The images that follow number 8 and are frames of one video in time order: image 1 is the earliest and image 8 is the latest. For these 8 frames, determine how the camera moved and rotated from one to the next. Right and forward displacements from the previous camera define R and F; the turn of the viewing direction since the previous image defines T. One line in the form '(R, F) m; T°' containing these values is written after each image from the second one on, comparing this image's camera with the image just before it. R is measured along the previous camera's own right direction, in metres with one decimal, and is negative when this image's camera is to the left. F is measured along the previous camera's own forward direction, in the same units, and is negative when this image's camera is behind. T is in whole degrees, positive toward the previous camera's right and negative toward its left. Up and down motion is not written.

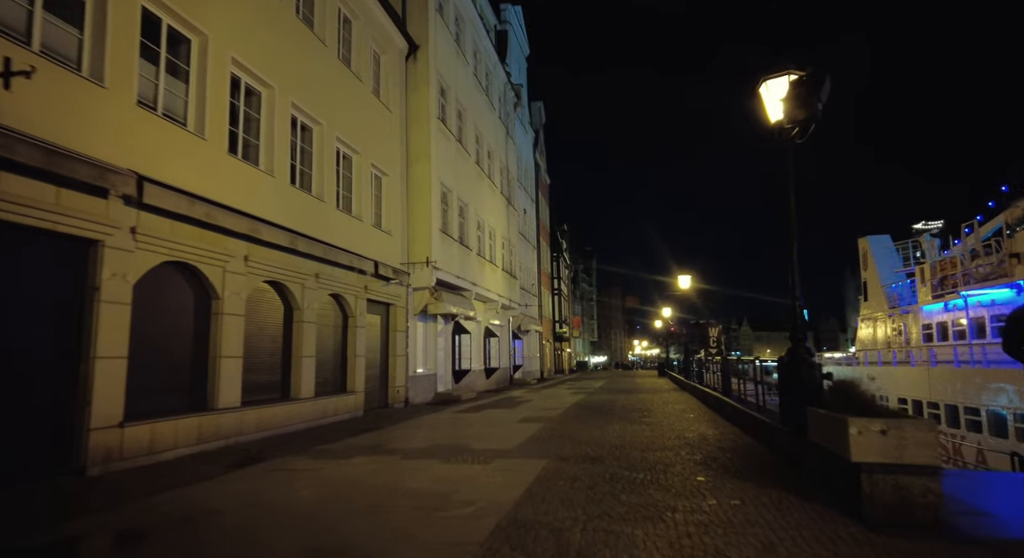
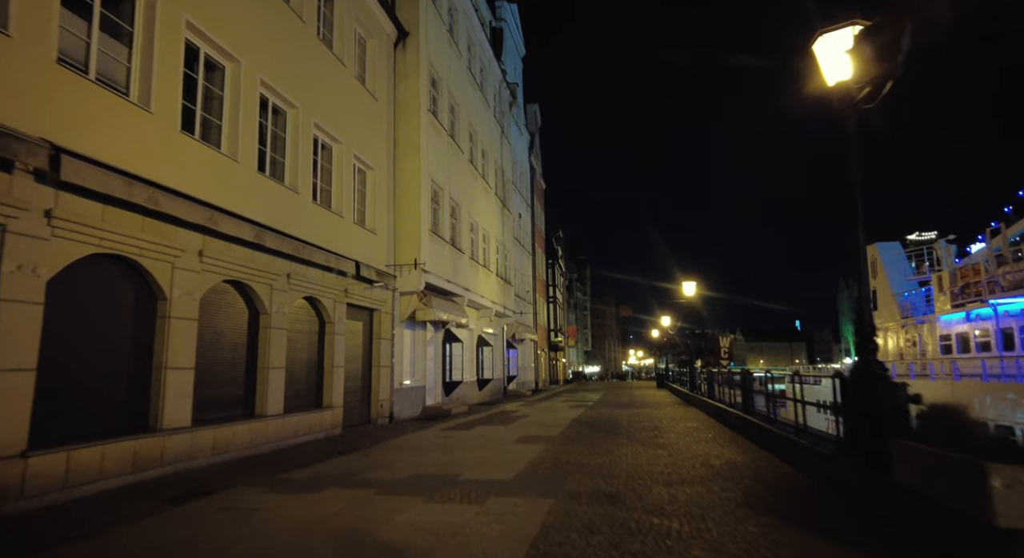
(-0.1, +1.3) m; +1°
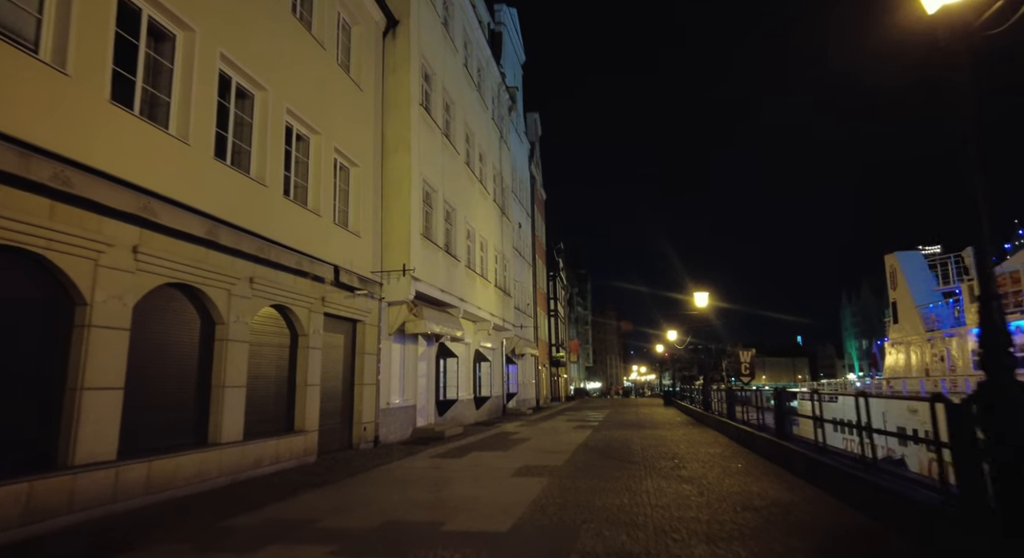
(0.0, +1.5) m; 0°
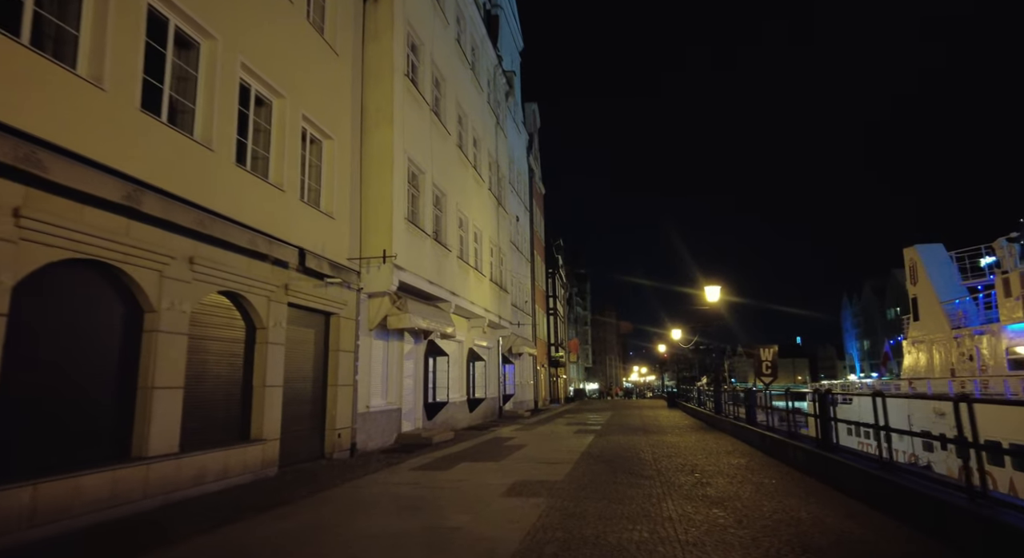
(+0.1, +1.6) m; 0°
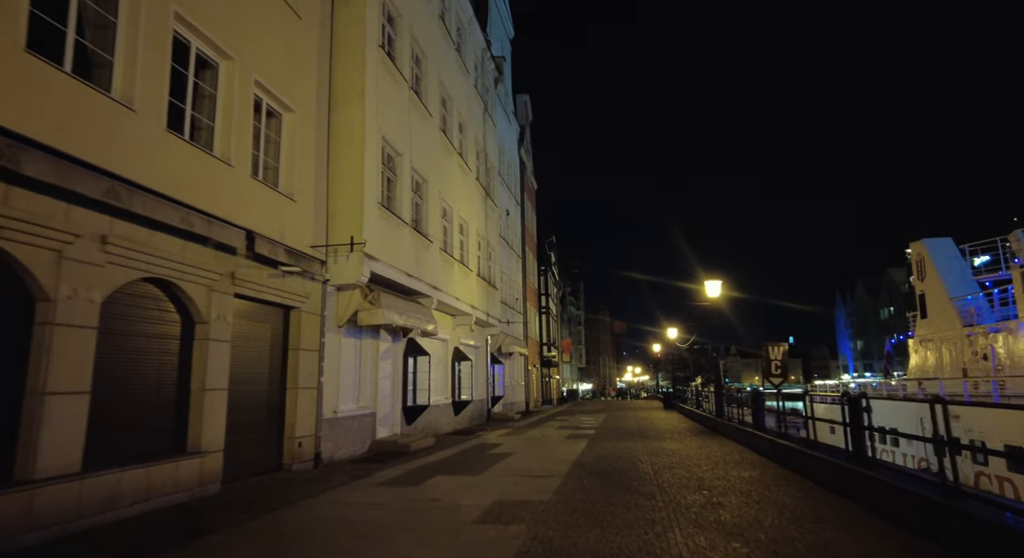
(+0.2, +1.3) m; +1°
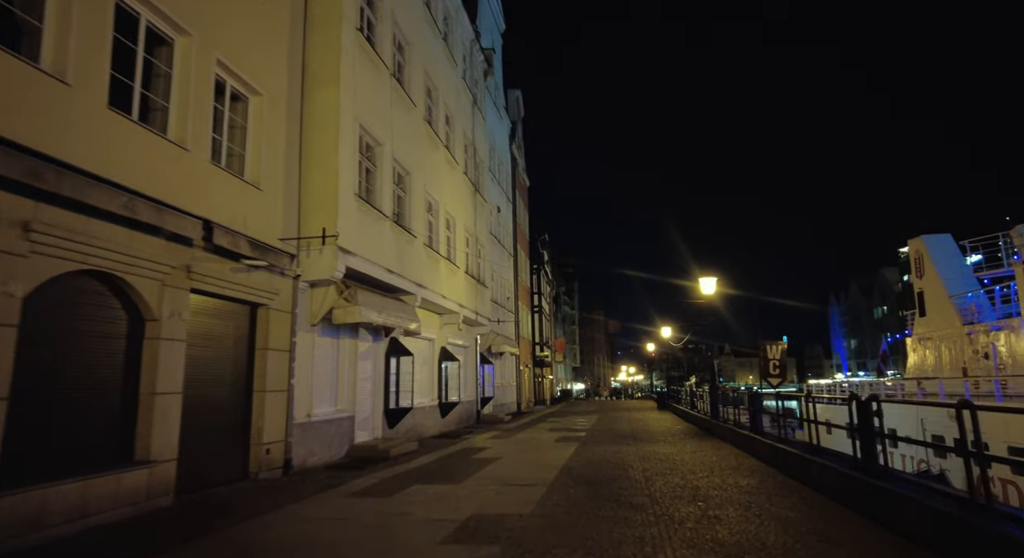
(+0.2, +0.7) m; +1°
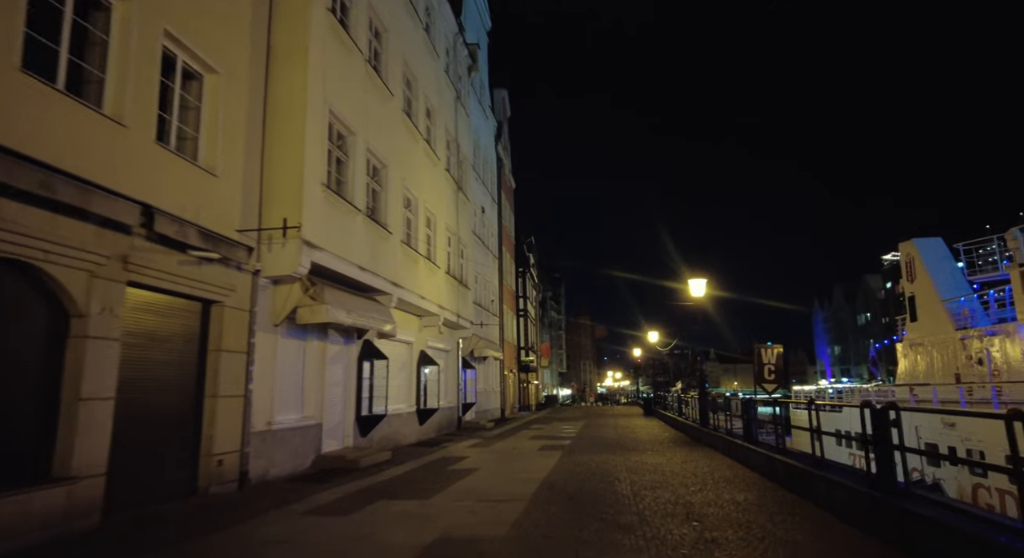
(+0.1, +0.8) m; +1°
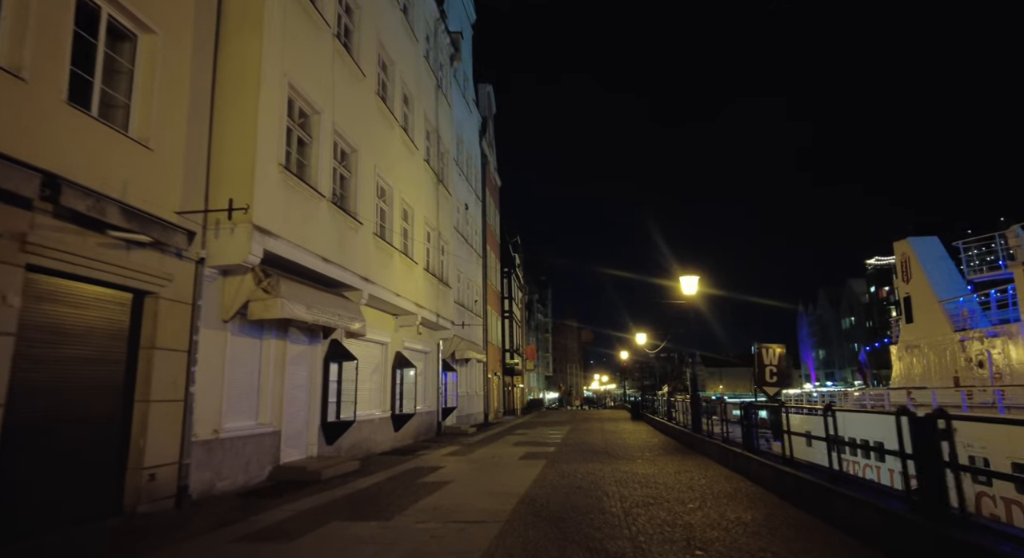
(+0.2, +1.0) m; +1°
